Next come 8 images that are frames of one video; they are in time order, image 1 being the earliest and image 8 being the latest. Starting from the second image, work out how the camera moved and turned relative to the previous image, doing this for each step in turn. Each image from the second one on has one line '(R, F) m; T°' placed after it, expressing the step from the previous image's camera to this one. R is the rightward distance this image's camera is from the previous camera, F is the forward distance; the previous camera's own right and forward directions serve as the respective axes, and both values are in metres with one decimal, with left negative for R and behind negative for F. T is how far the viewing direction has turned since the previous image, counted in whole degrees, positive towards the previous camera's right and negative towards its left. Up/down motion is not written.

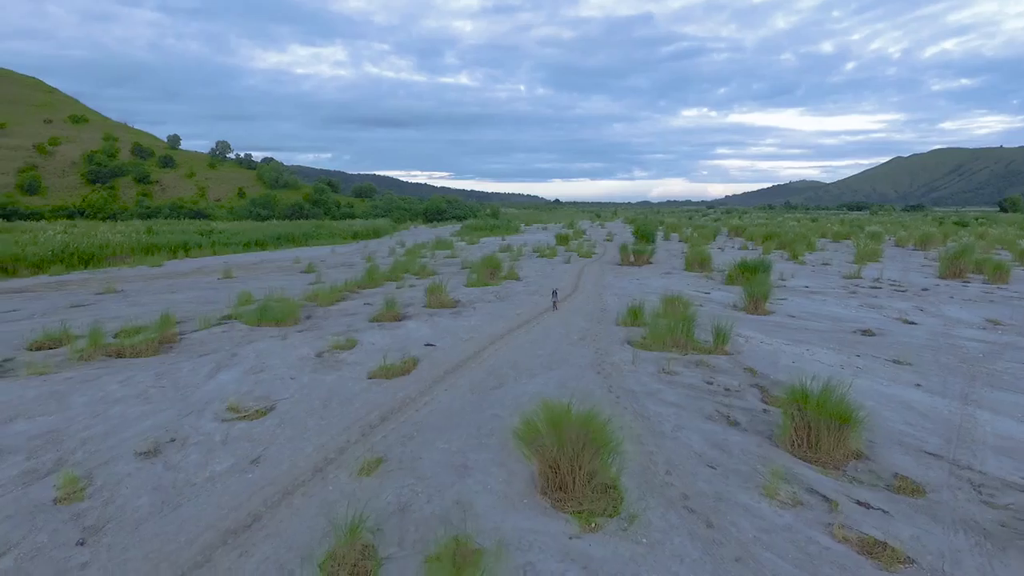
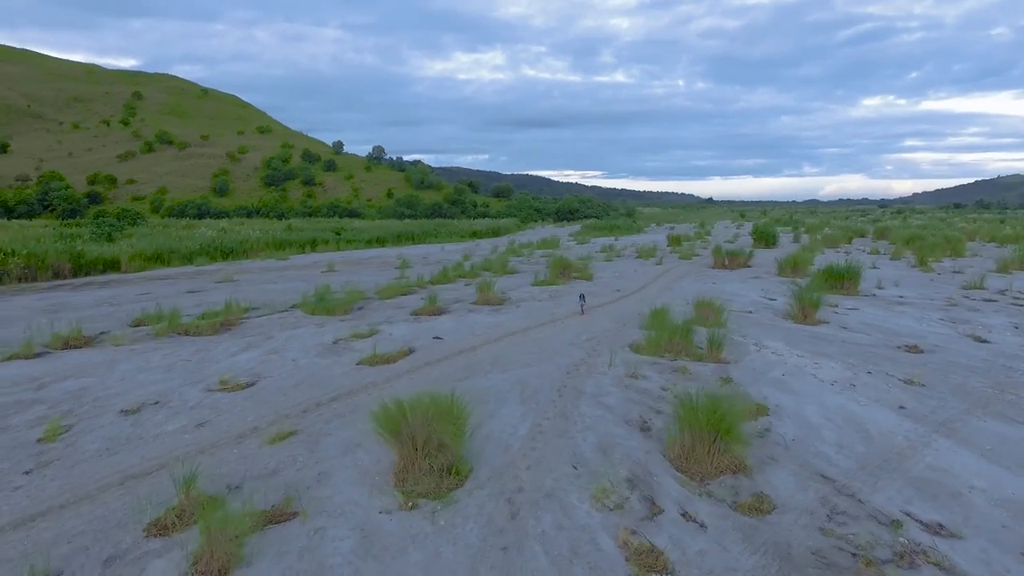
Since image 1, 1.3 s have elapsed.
(+2.1, -0.1) m; -14°
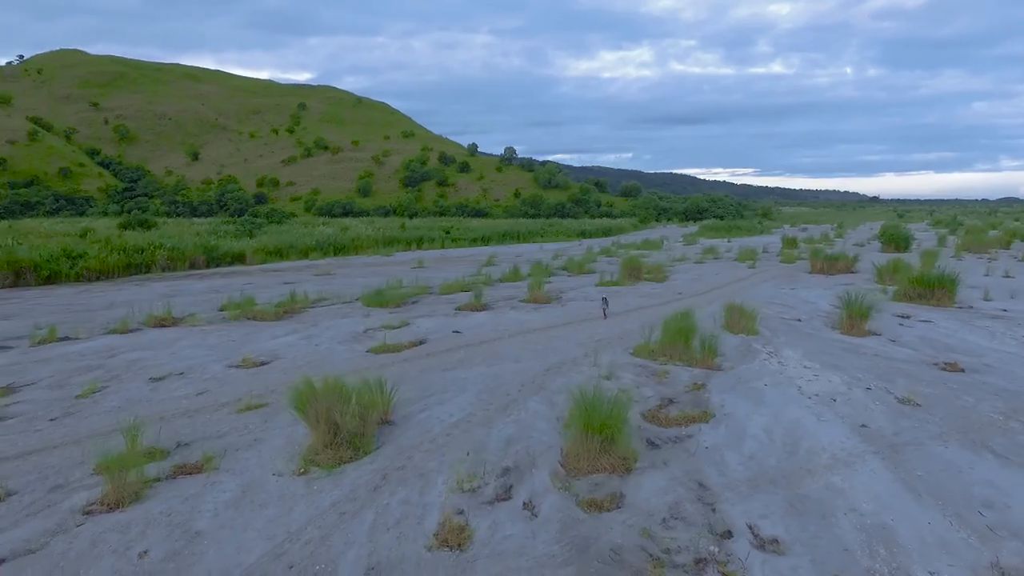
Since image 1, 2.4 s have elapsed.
(+1.9, -0.1) m; -13°
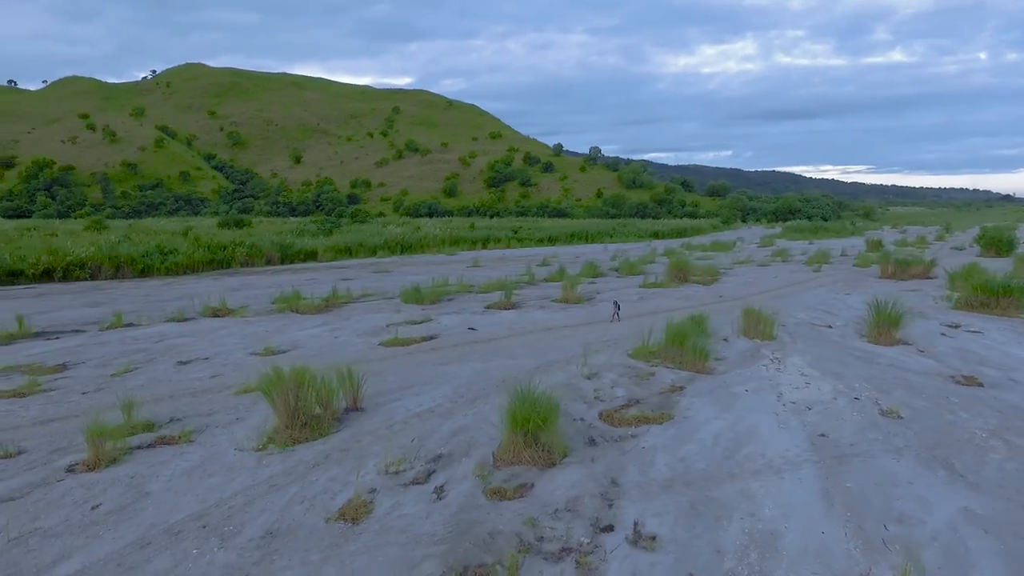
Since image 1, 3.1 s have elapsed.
(+1.2, -0.2) m; -8°
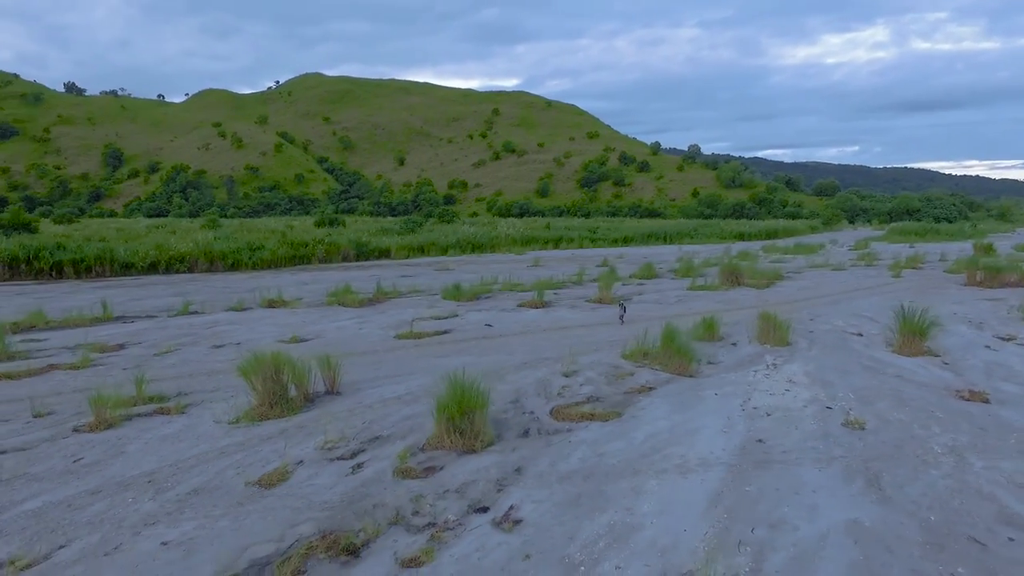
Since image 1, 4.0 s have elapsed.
(+1.4, -0.2) m; -9°
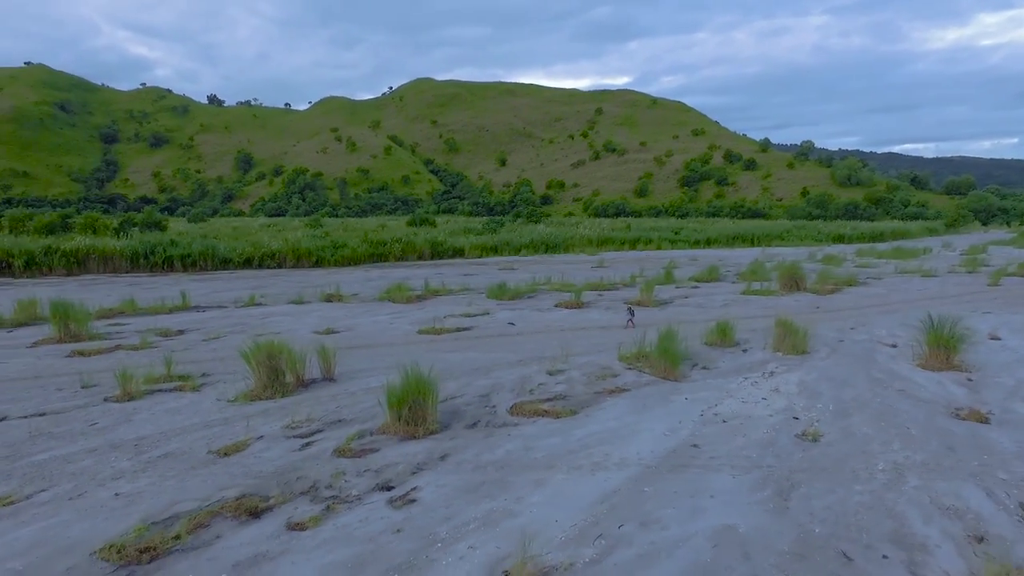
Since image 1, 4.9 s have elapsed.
(+1.4, -0.2) m; -10°
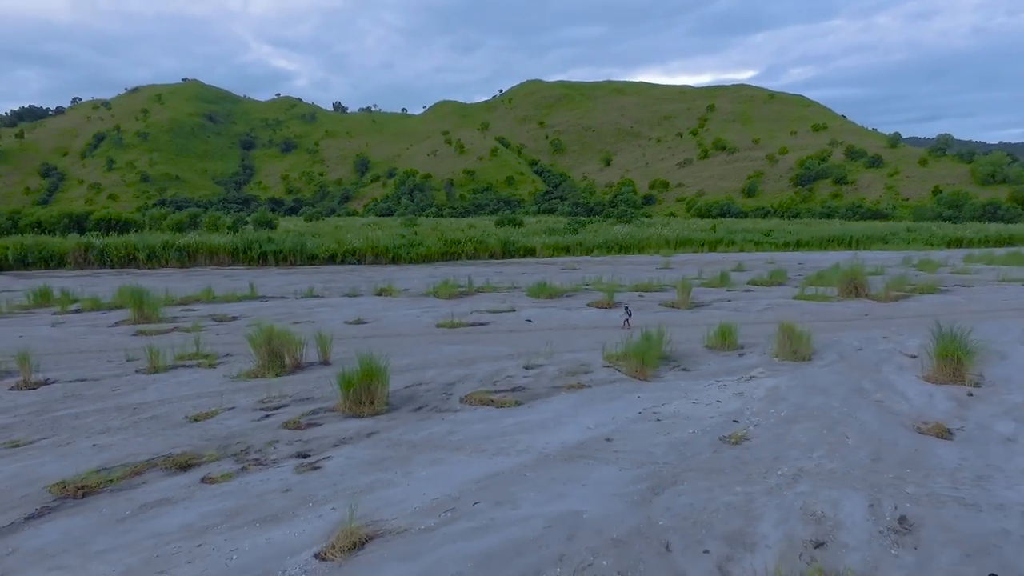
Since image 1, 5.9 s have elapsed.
(+1.6, -0.2) m; -10°
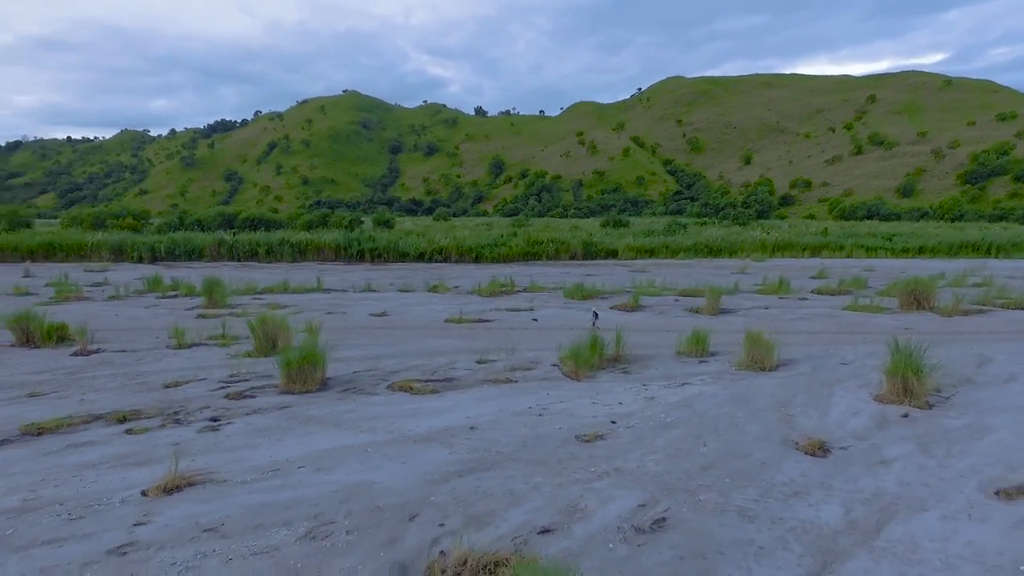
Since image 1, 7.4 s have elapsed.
(+2.5, -0.2) m; -13°
